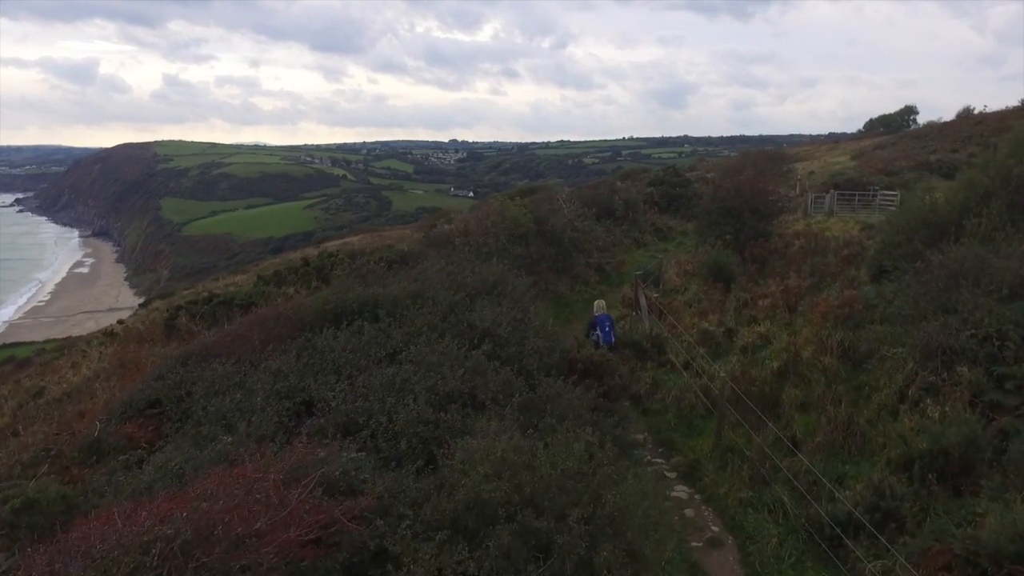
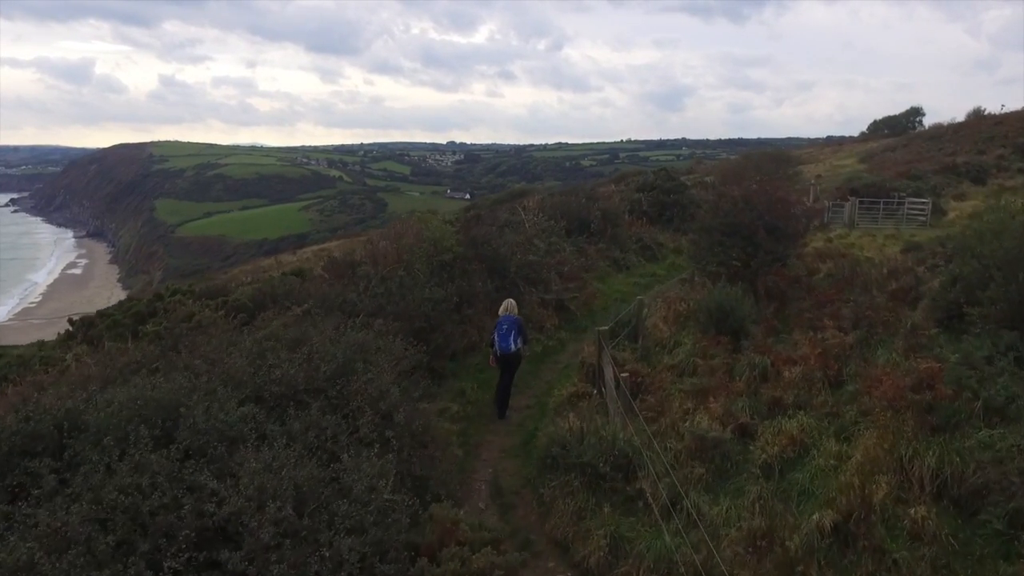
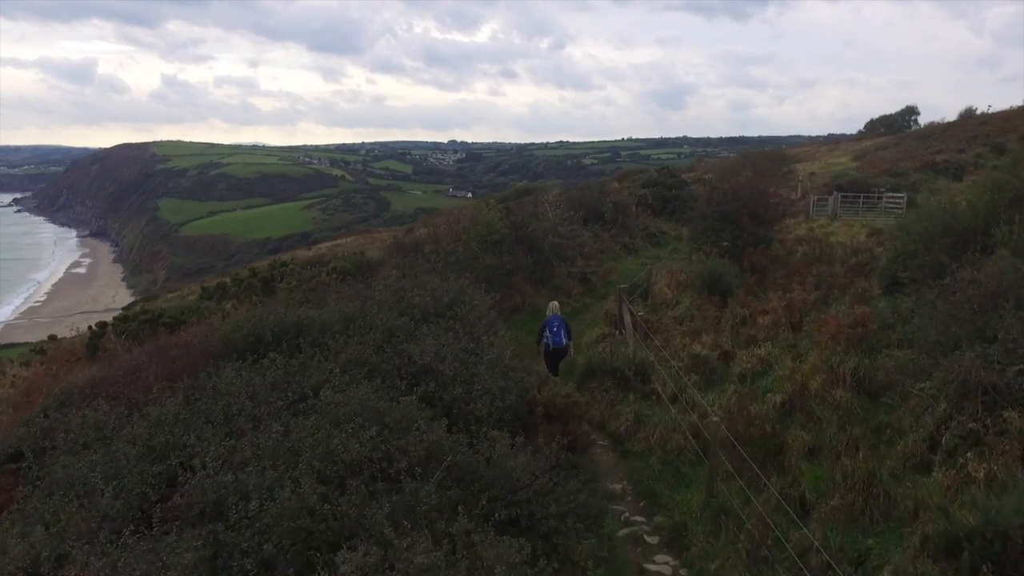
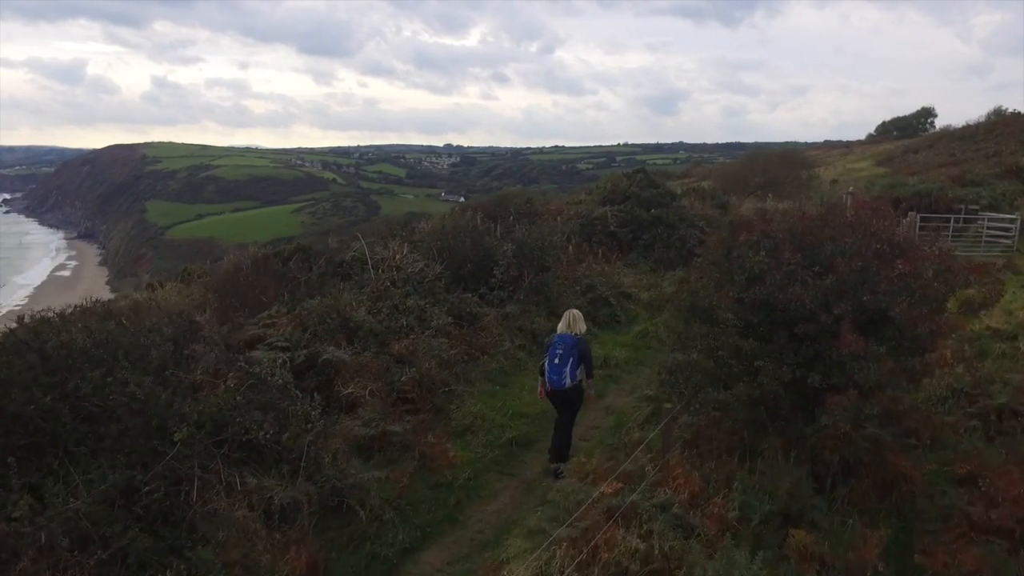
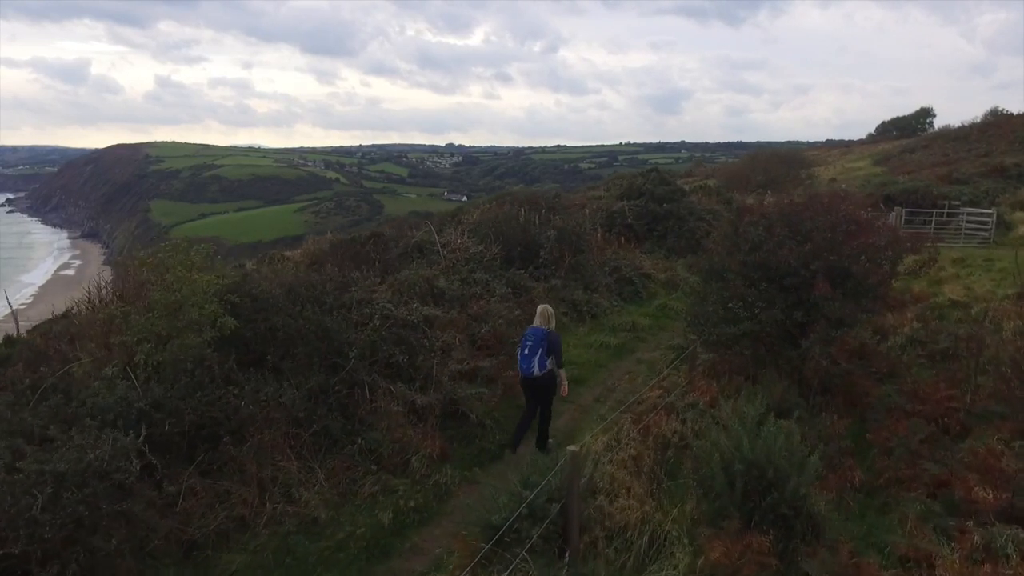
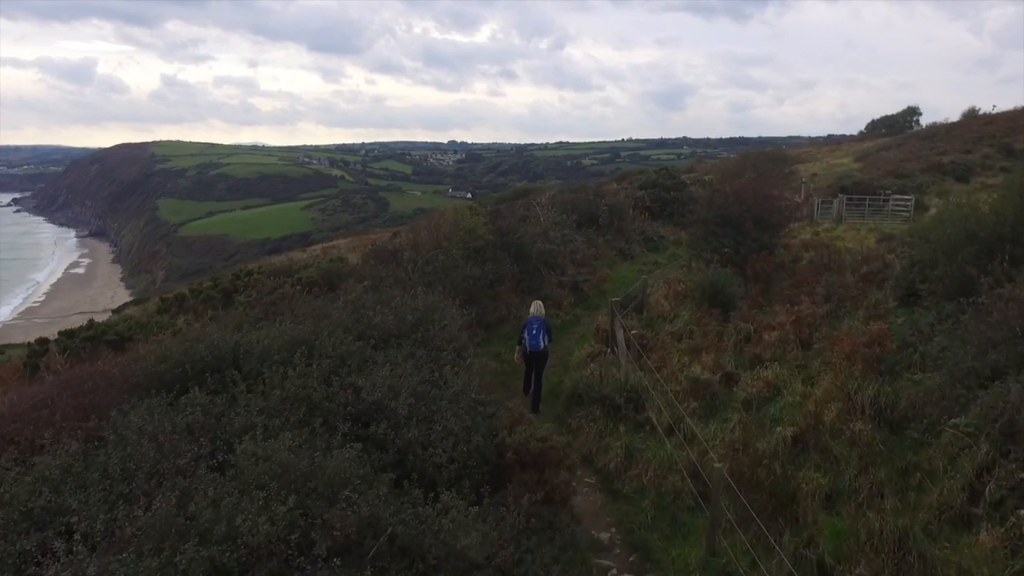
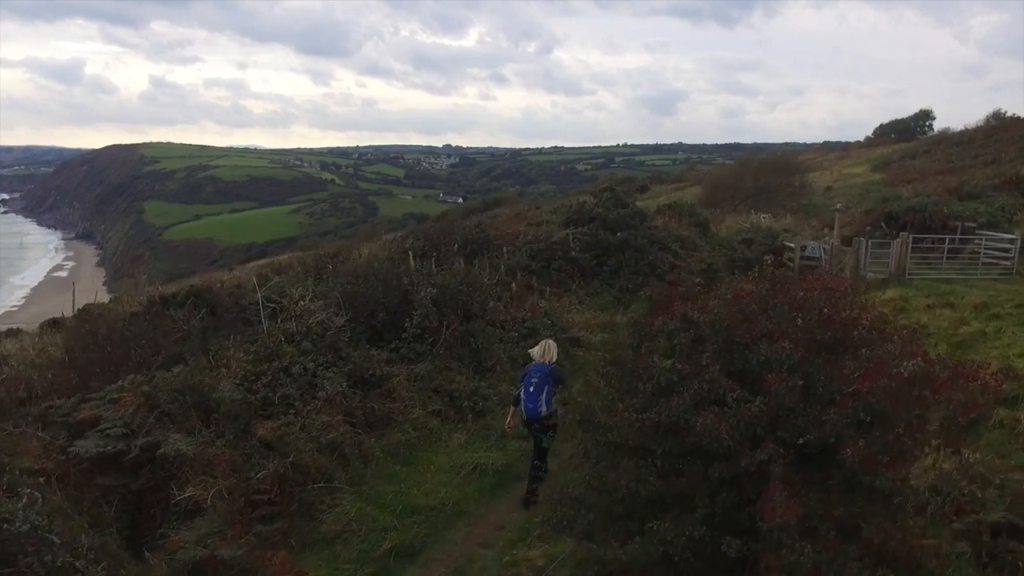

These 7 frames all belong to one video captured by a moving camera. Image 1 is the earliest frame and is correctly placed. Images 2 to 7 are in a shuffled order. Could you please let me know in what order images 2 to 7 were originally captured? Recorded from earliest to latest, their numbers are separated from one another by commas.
3, 6, 2, 5, 4, 7
